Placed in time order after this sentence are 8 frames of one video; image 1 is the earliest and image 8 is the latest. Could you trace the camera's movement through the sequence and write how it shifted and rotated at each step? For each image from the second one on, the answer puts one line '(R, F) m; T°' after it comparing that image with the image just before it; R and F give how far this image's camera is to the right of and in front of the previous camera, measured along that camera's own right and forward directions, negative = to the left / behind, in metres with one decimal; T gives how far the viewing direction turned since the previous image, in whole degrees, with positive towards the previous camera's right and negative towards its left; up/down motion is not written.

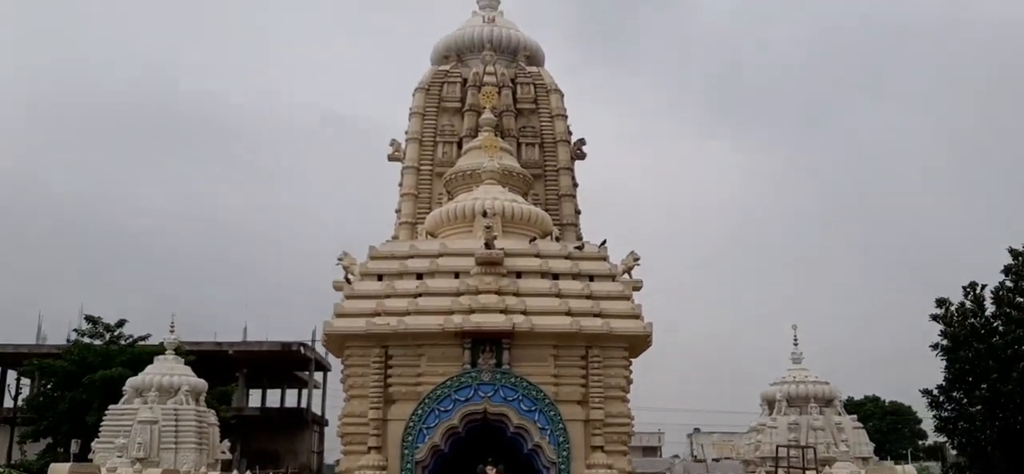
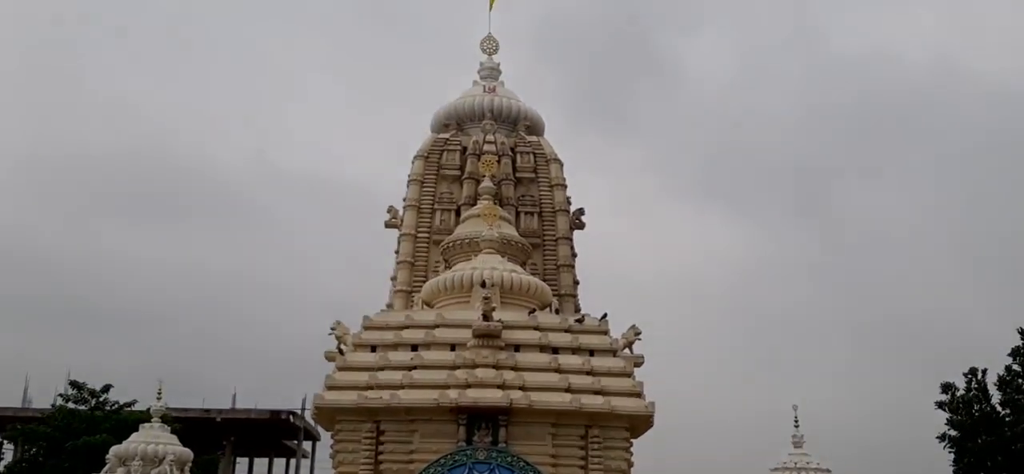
(-0.1, +0.3) m; 0°
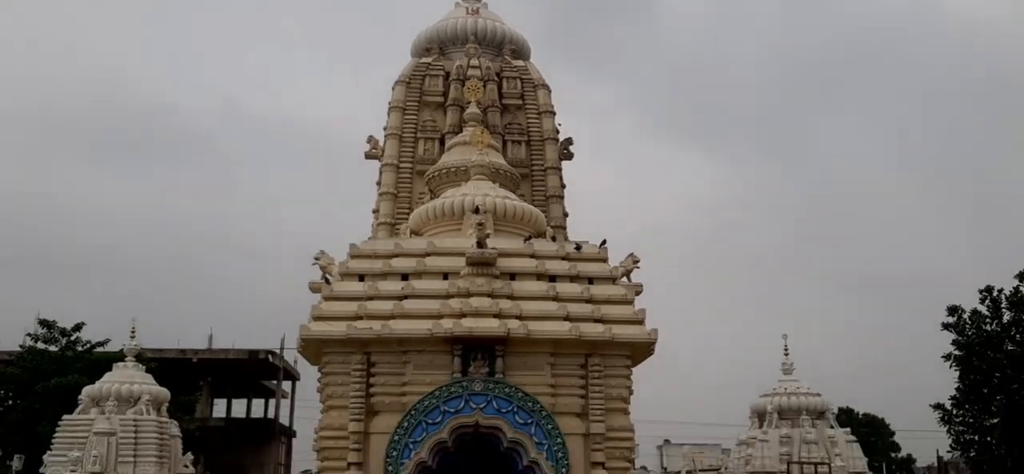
(-0.3, +0.7) m; +2°
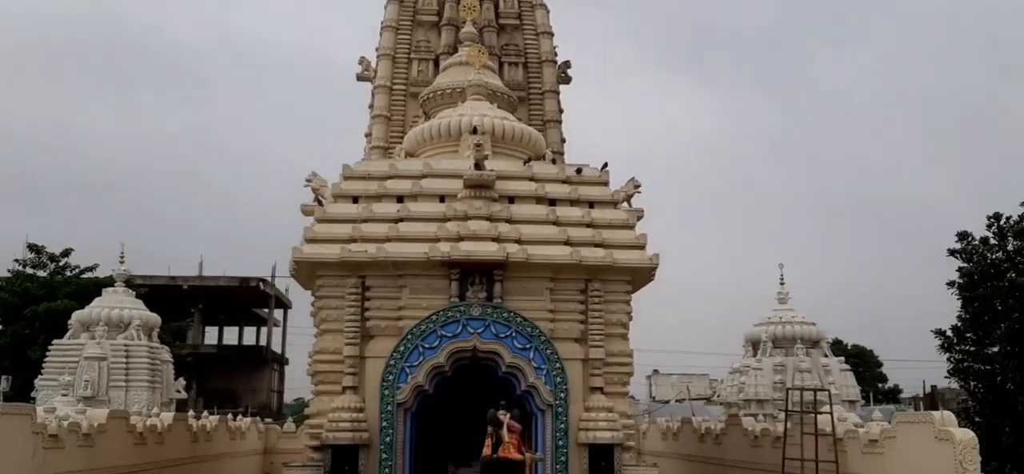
(-0.1, +0.4) m; +1°
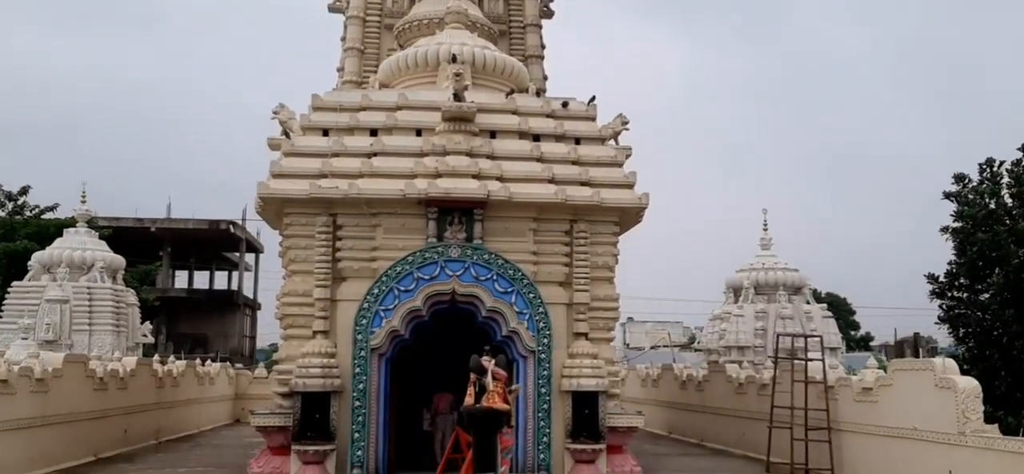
(-0.1, +0.7) m; +2°
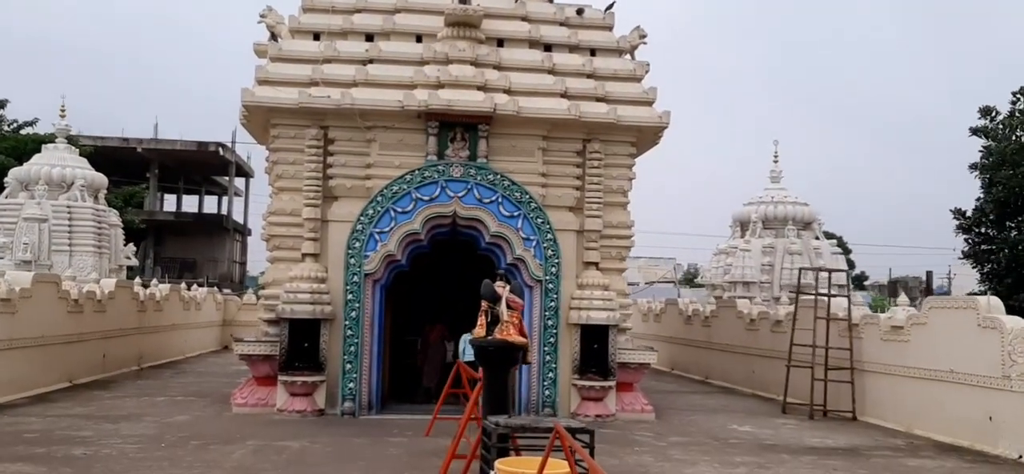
(-0.2, +0.9) m; 0°
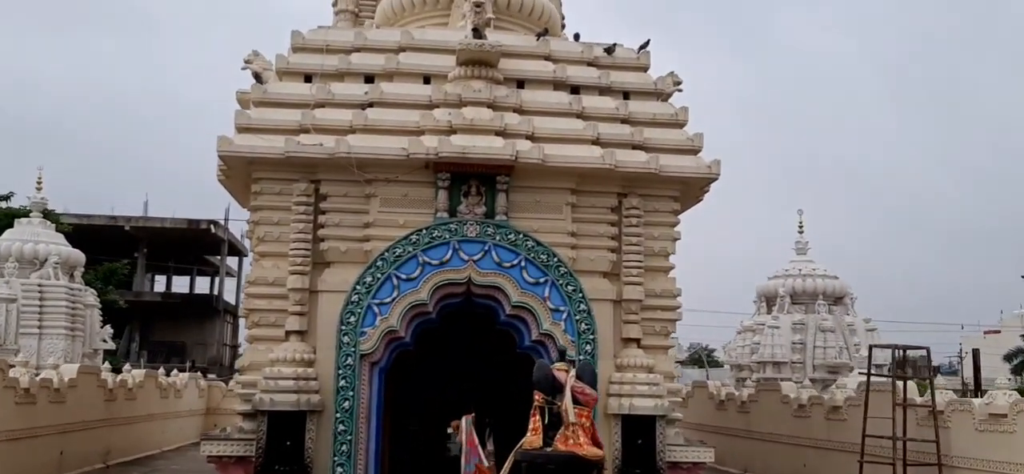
(-0.3, +1.7) m; 0°
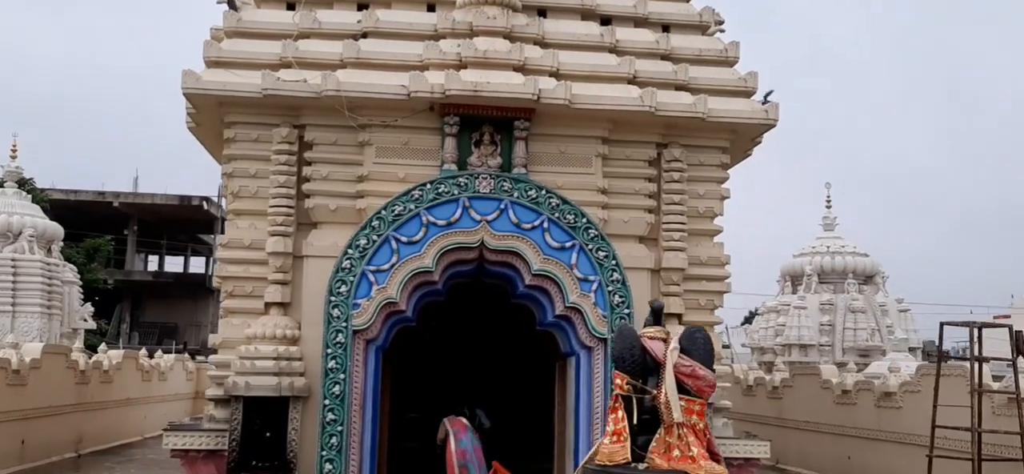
(-0.2, +1.4) m; 0°
